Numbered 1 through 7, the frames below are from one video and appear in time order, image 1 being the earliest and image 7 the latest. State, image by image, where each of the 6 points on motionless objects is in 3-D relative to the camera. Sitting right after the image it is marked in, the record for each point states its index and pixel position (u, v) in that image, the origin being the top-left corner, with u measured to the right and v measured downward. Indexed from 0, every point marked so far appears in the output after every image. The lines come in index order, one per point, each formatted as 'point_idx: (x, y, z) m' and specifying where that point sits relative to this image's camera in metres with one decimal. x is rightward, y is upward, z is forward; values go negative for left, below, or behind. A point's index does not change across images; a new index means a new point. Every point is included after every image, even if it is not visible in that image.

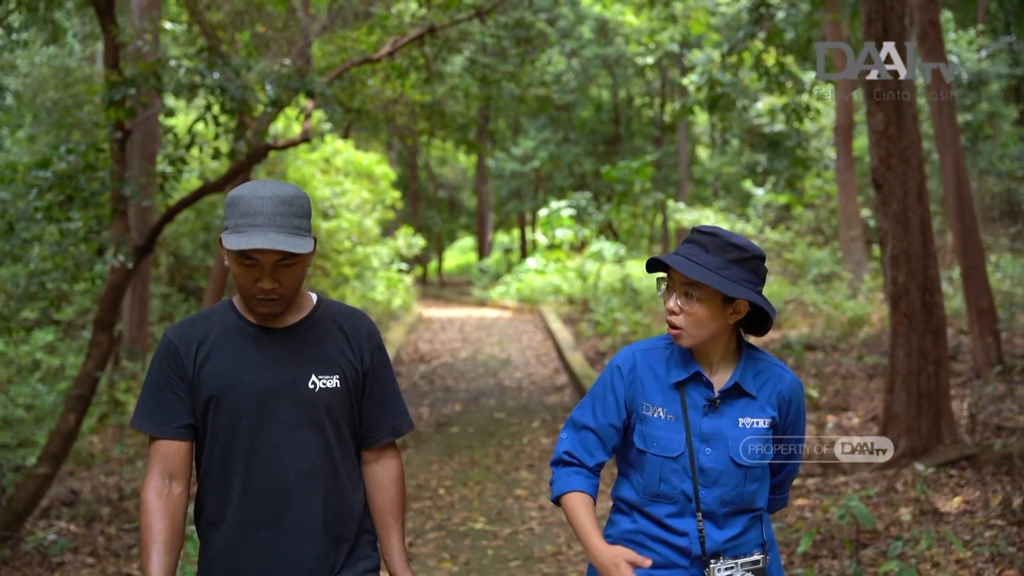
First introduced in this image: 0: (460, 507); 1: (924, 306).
0: (-0.3, -1.3, +5.8) m
1: (+2.5, -0.1, +5.7) m
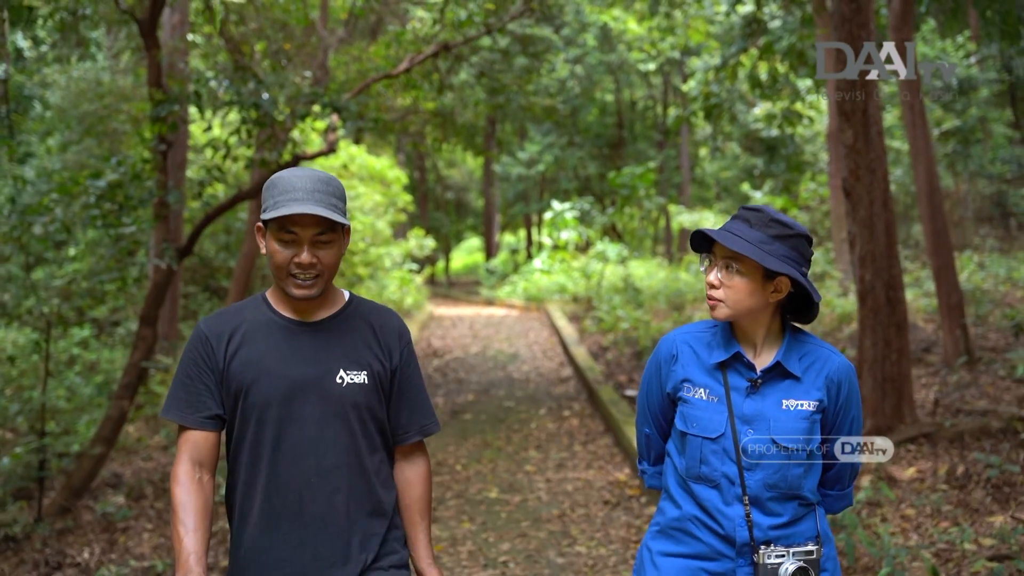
0: (-0.2, -1.3, +6.4) m
1: (+2.5, -0.1, +6.2) m
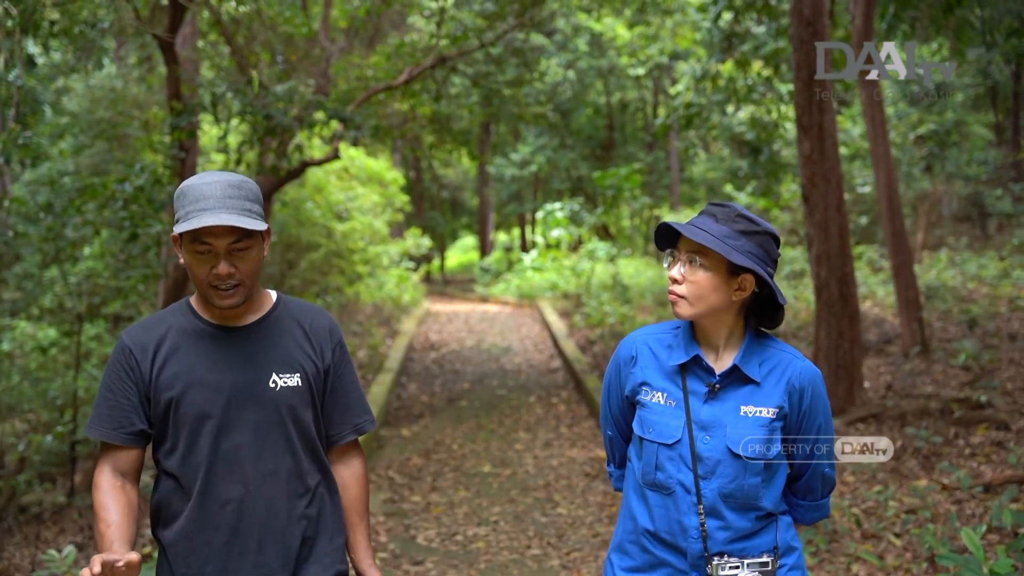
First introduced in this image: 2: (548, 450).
0: (-0.3, -1.3, +7.0) m
1: (+2.5, 0.0, +6.8) m
2: (+0.3, -1.2, +7.0) m
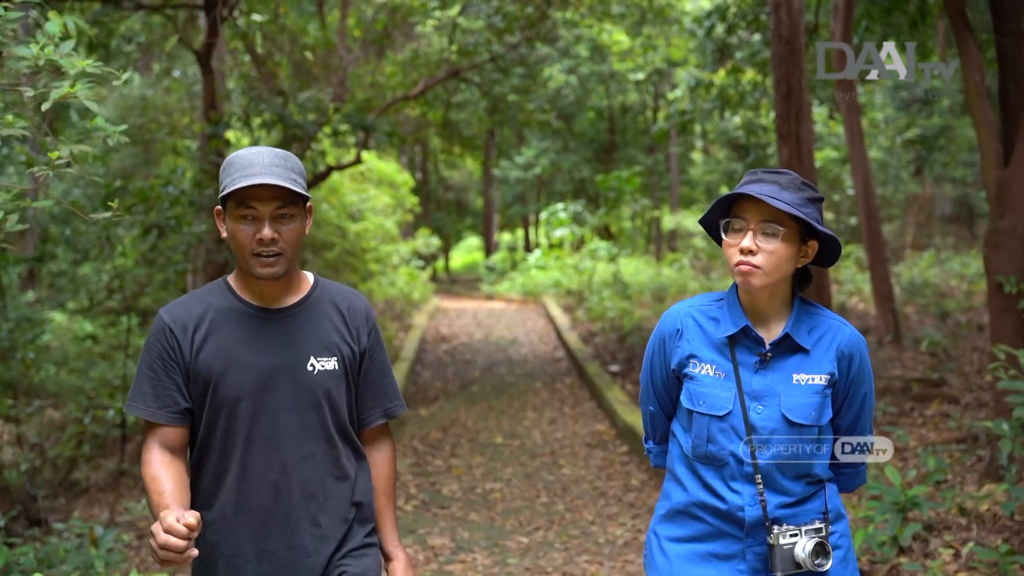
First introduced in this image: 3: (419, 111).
0: (-0.2, -1.2, +7.7) m
1: (+2.5, 0.0, +7.5) m
2: (+0.4, -1.2, +7.7) m
3: (-1.2, +2.3, +12.0) m
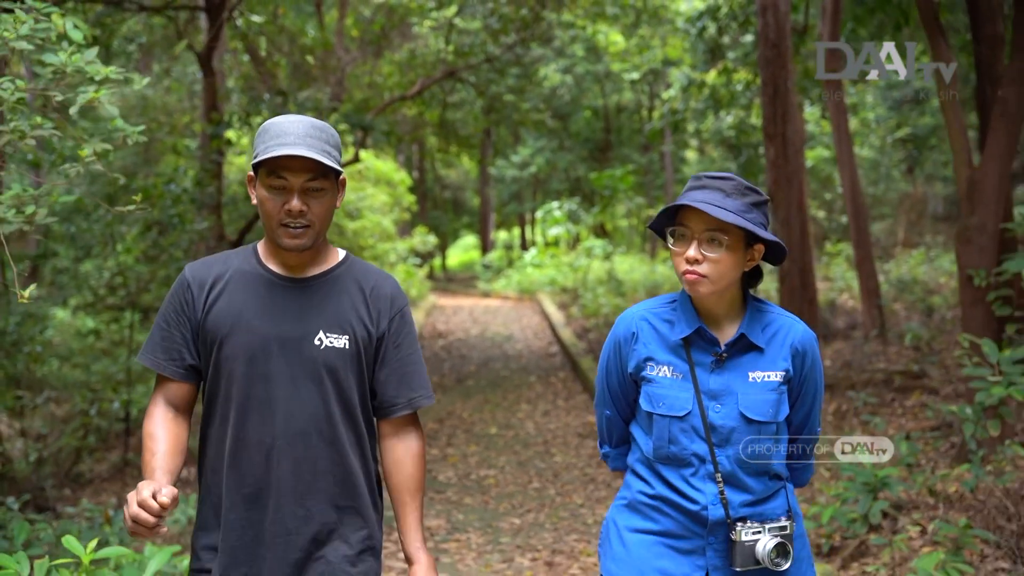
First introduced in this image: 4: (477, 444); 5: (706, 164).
0: (-0.3, -1.2, +7.9) m
1: (+2.5, 0.0, +7.7) m
2: (+0.3, -1.1, +7.9) m
3: (-1.3, +2.3, +12.1) m
4: (-0.3, -1.2, +7.1) m
5: (+4.1, +2.6, +19.4) m
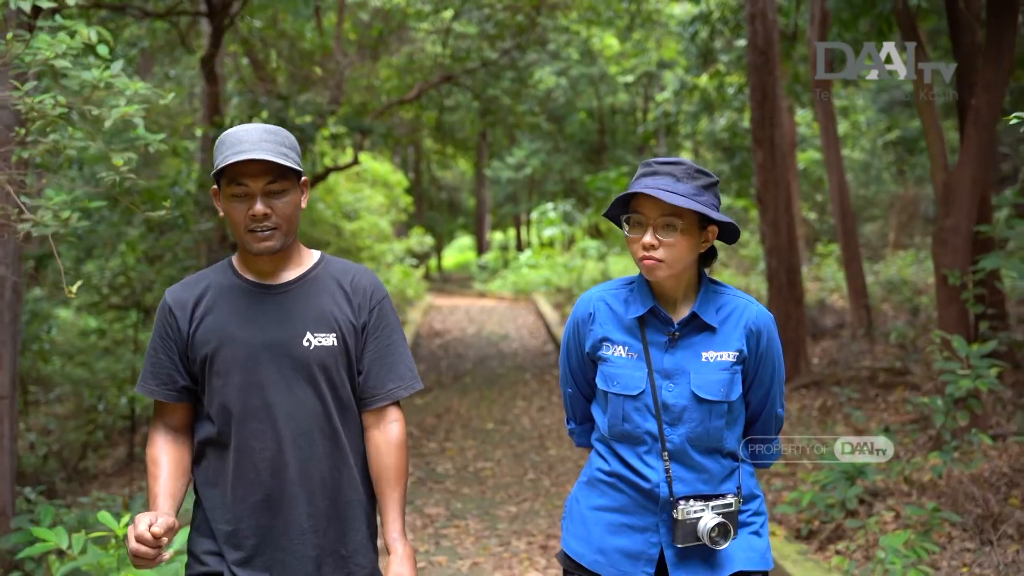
0: (-0.3, -1.2, +8.1) m
1: (+2.4, 0.0, +7.9) m
2: (+0.3, -1.1, +8.1) m
3: (-1.3, +2.3, +12.3) m
4: (-0.3, -1.2, +7.3) m
5: (+4.0, +2.6, +19.7) m
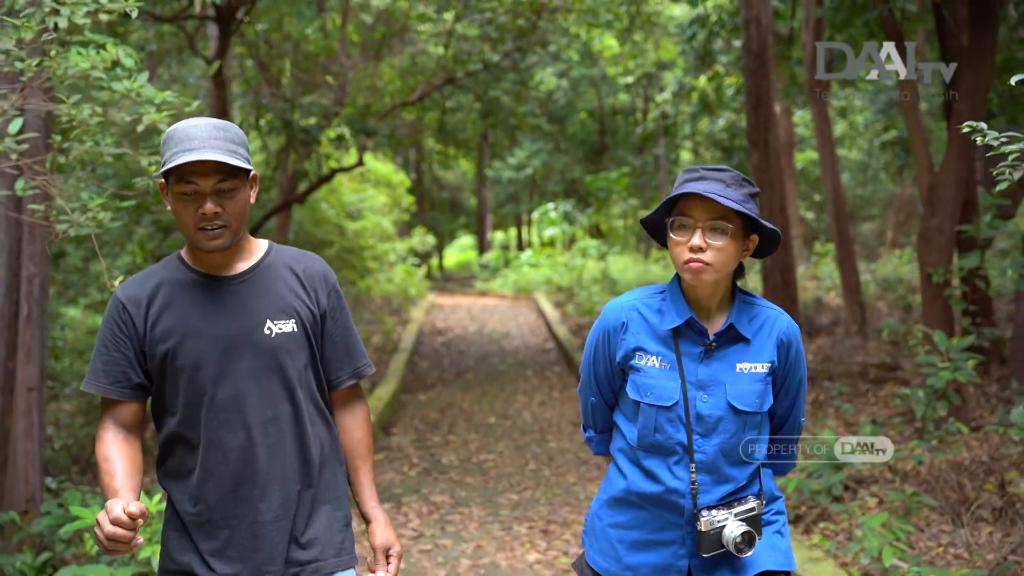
0: (-0.3, -1.2, +8.3) m
1: (+2.5, +0.1, +8.1) m
2: (+0.3, -1.1, +8.3) m
3: (-1.3, +2.4, +12.5) m
4: (-0.3, -1.2, +7.5) m
5: (+4.0, +2.6, +19.8) m
